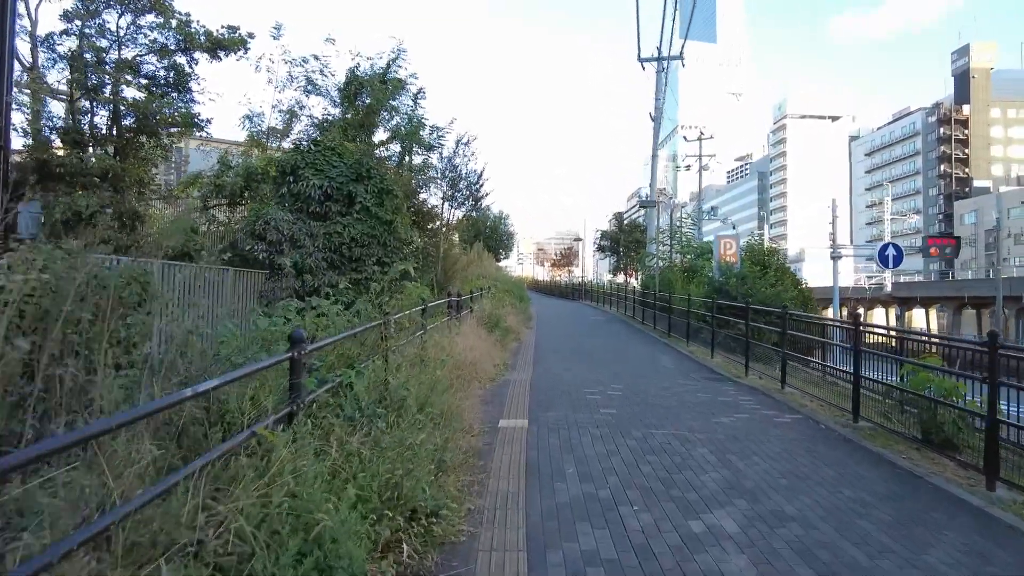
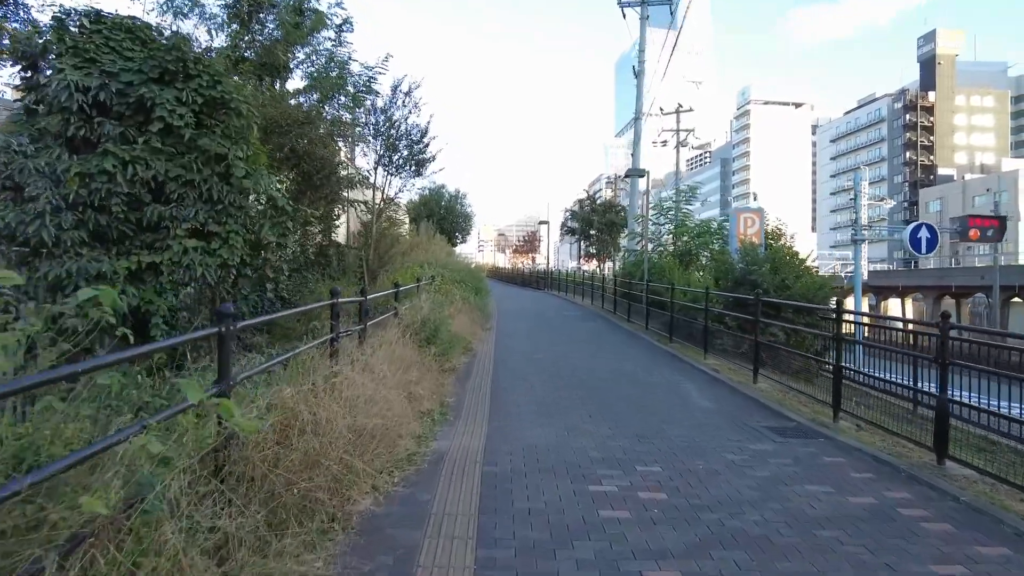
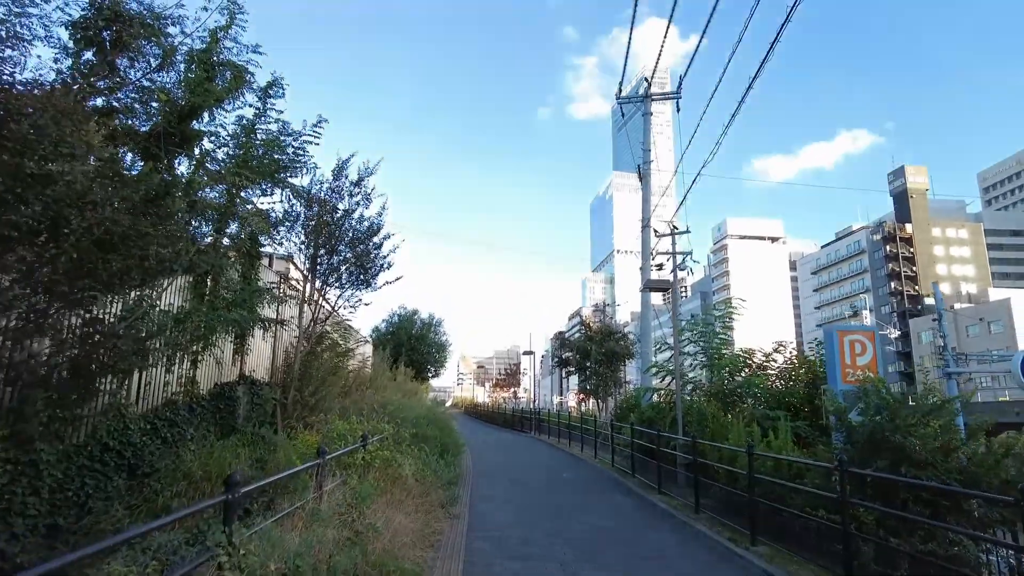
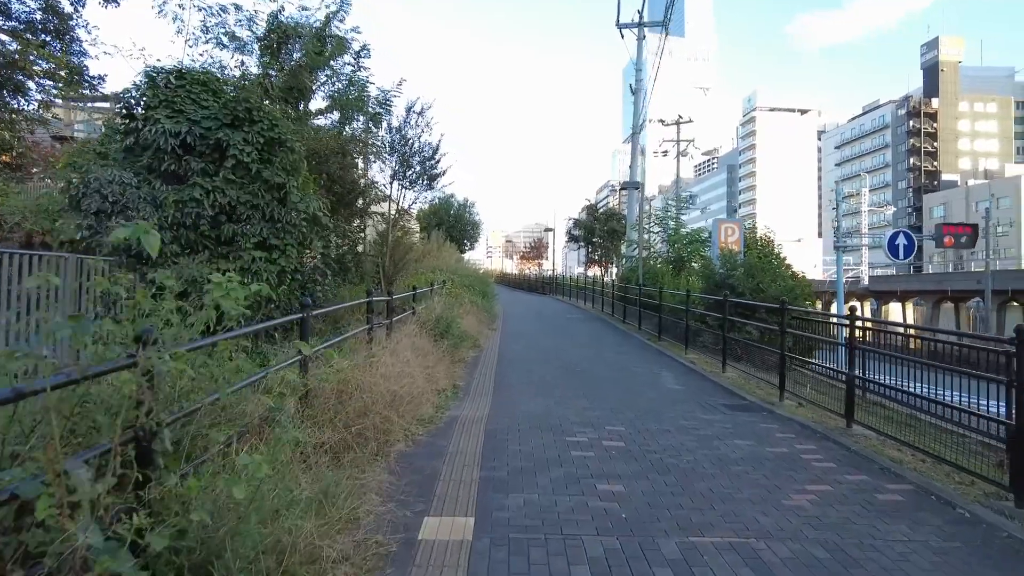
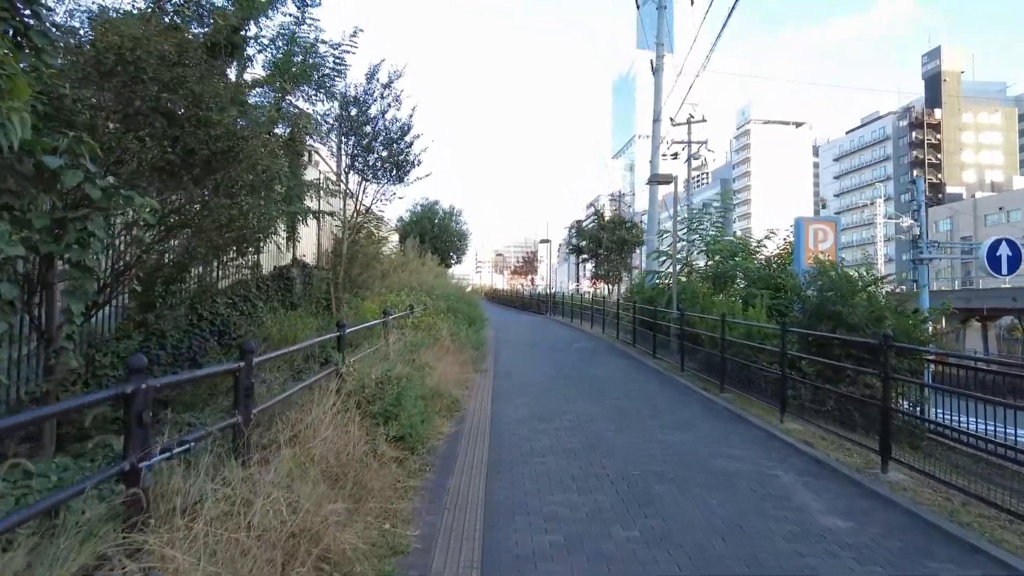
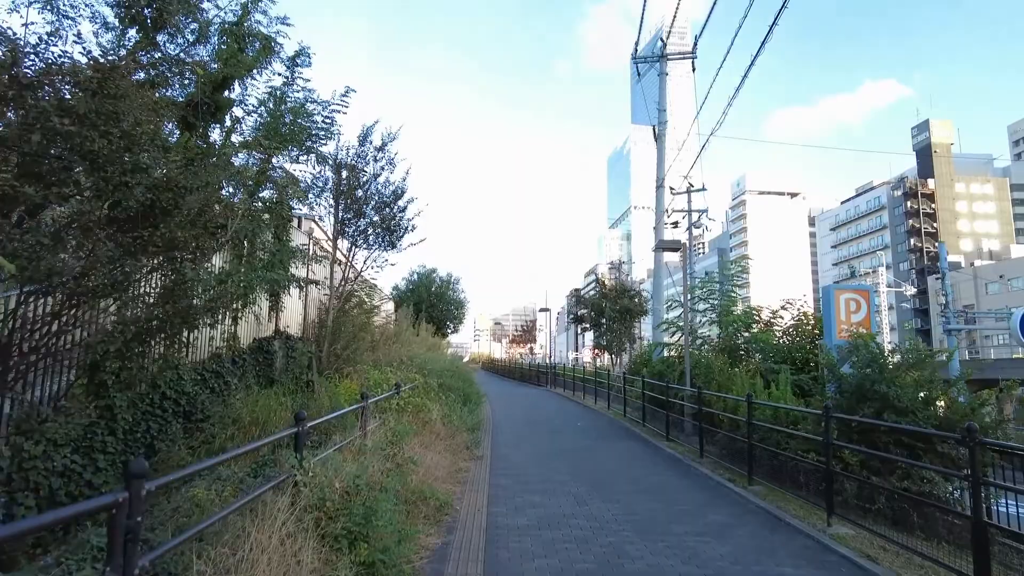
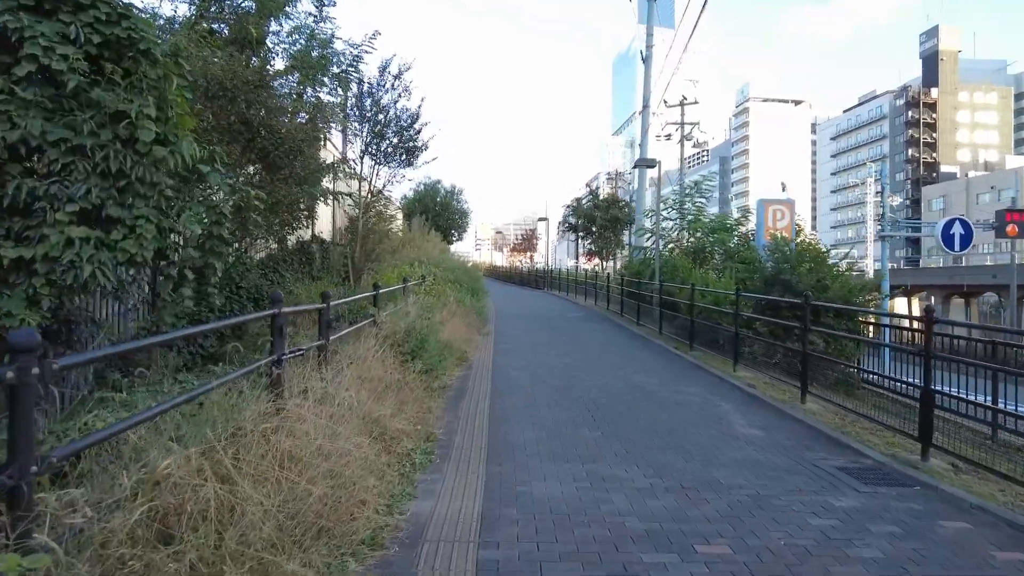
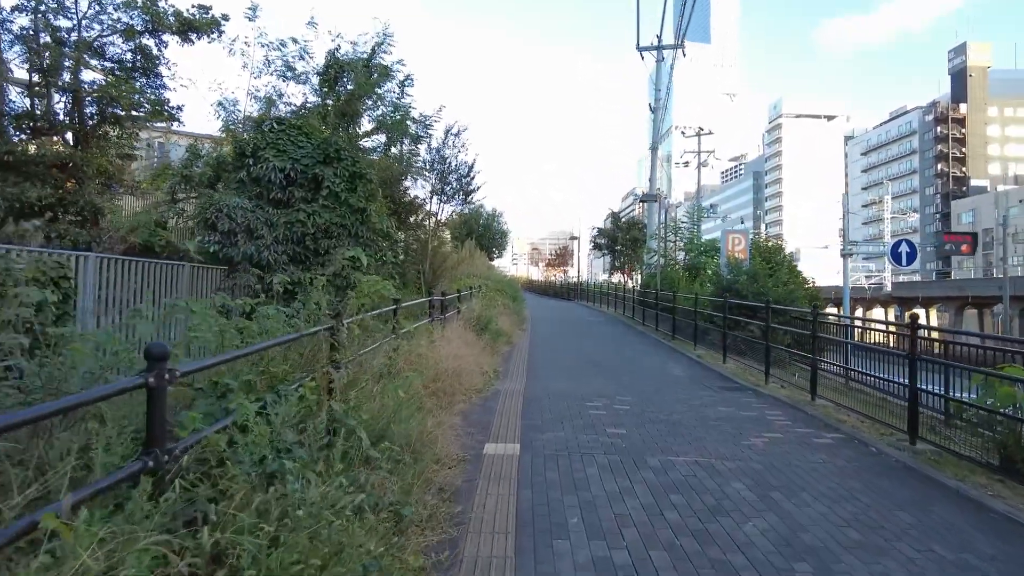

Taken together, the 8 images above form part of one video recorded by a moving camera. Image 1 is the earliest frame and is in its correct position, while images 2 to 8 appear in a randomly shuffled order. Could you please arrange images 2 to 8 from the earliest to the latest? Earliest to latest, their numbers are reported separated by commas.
8, 4, 2, 7, 5, 6, 3
